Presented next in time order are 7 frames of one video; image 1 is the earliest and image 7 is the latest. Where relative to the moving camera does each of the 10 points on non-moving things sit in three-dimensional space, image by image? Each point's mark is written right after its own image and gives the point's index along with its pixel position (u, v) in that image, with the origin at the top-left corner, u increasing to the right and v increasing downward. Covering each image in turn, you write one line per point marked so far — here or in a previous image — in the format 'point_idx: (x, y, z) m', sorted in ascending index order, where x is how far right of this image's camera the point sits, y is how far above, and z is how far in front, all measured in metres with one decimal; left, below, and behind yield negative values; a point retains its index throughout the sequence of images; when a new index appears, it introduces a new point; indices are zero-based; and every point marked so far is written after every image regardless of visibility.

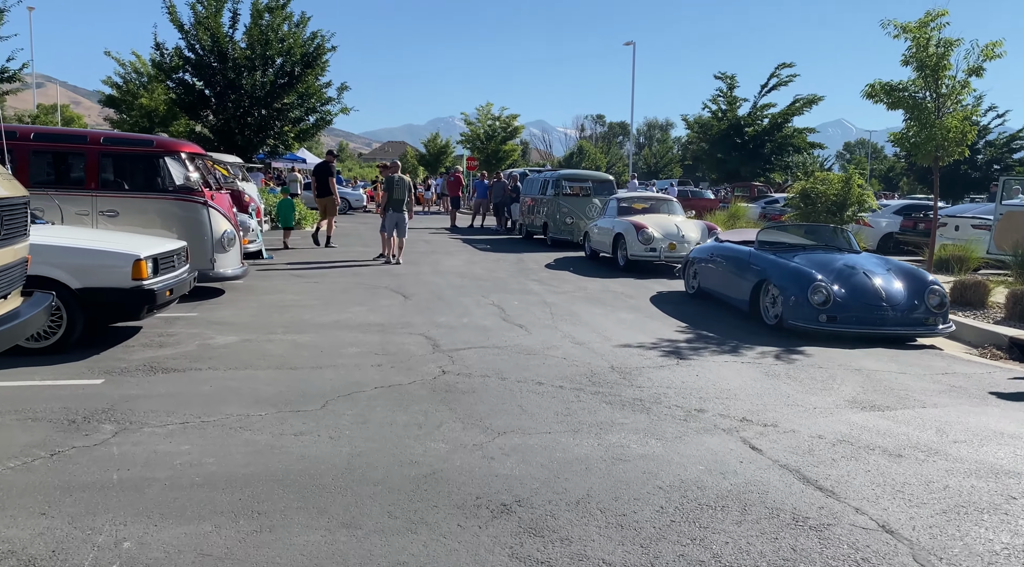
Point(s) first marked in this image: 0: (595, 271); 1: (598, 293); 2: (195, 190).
0: (+1.5, +0.2, +13.4) m
1: (+1.3, -0.2, +10.5) m
2: (-3.9, +1.1, +8.8) m
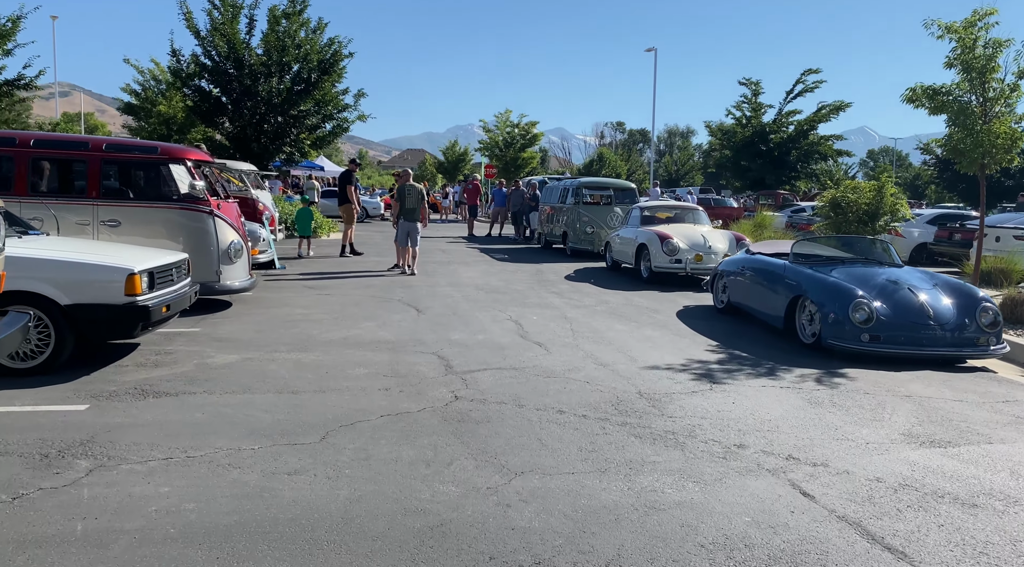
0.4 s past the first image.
0: (+1.9, 0.0, +12.9) m
1: (+1.5, -0.3, +10.1) m
2: (-3.6, +1.0, +8.4) m
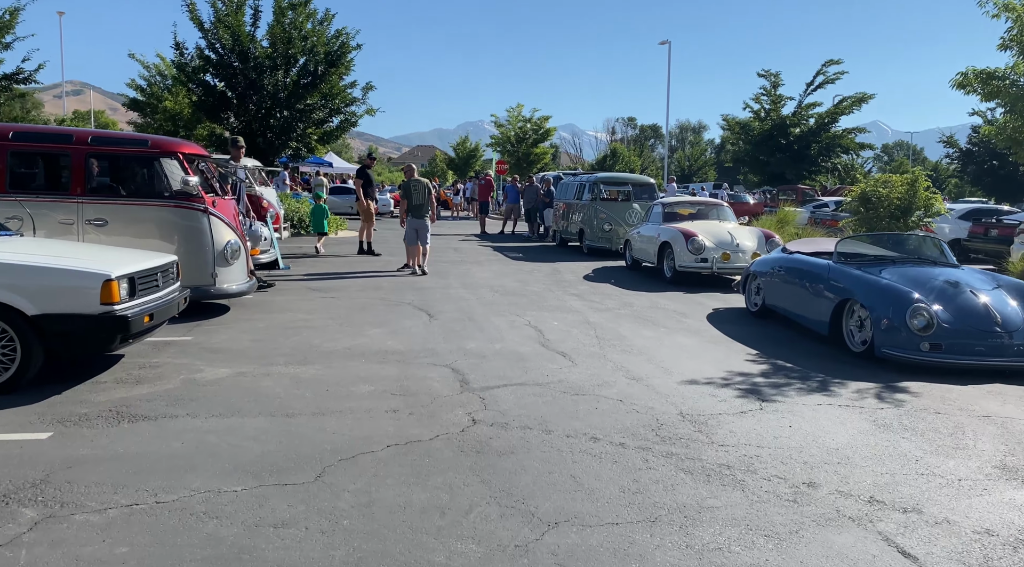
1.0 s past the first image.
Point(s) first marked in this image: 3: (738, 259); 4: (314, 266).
0: (+2.1, 0.0, +12.2) m
1: (+1.8, -0.4, +9.4) m
2: (-3.4, +1.0, +7.8) m
3: (+3.7, +0.4, +11.8) m
4: (-3.7, +0.3, +13.4) m
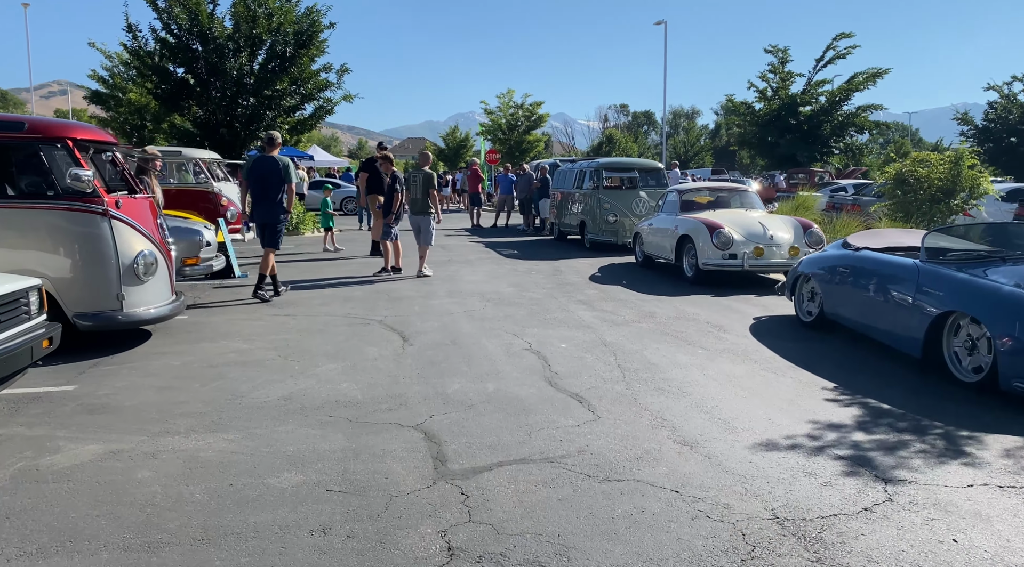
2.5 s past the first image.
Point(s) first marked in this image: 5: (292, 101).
0: (+2.1, 0.0, +10.5) m
1: (+1.7, -0.4, +7.6) m
2: (-3.5, +0.7, +6.0) m
3: (+3.6, +0.4, +10.1) m
4: (-3.8, +0.2, +11.6) m
5: (-5.7, +4.7, +18.6) m
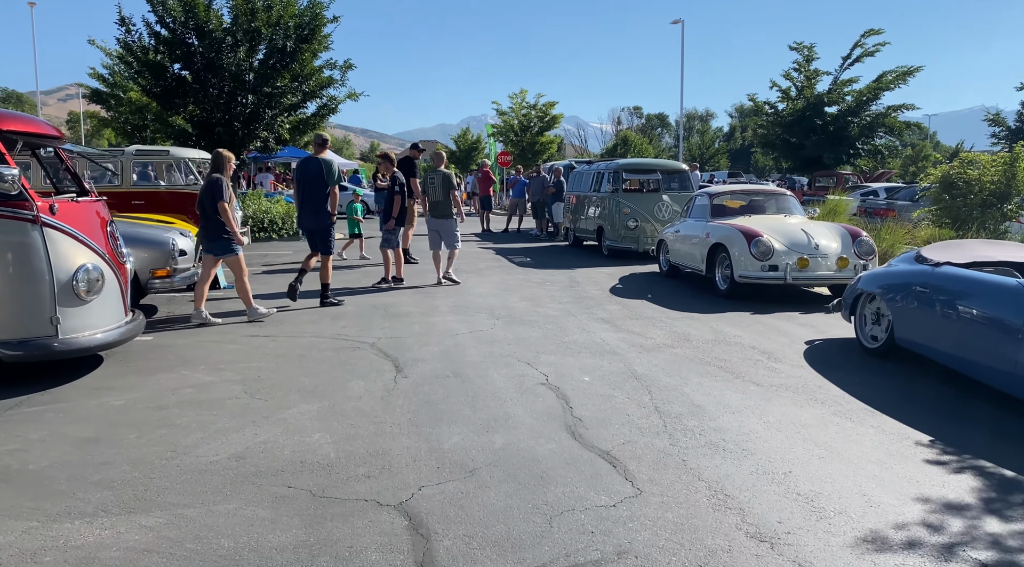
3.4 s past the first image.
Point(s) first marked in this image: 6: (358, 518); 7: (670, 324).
0: (+2.2, -0.2, +9.4) m
1: (+1.8, -0.6, +6.5) m
2: (-3.4, +0.6, +5.0) m
3: (+3.8, +0.2, +9.0) m
4: (-3.6, 0.0, +10.6) m
5: (-5.4, +4.5, +17.6) m
6: (-0.7, -1.0, +3.1) m
7: (+1.7, -0.4, +7.6) m
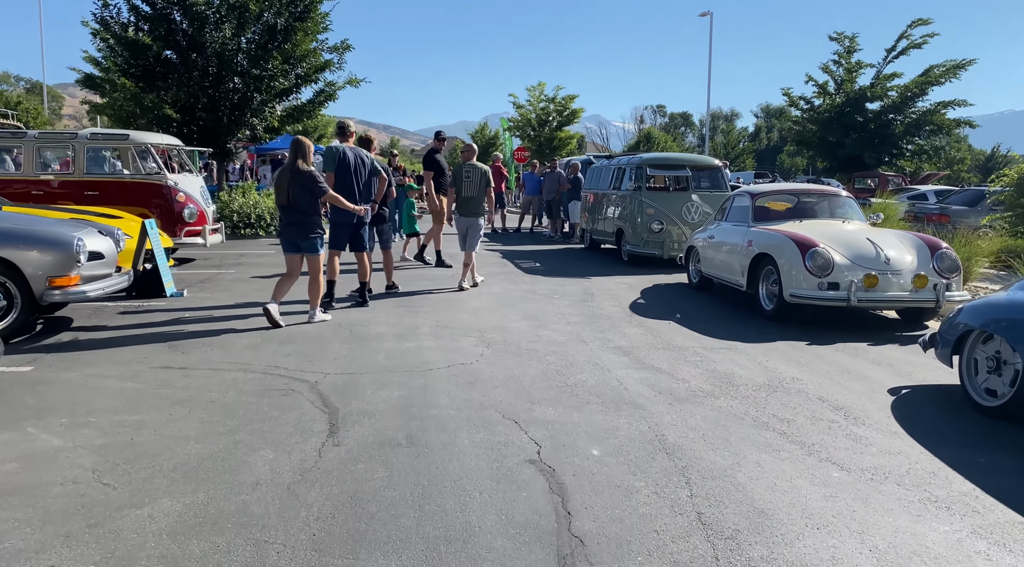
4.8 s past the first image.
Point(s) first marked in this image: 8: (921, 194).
0: (+2.2, -0.4, +7.7) m
1: (+1.7, -0.8, +4.8) m
2: (-3.5, +0.5, +3.4) m
3: (+3.8, 0.0, +7.2) m
4: (-3.6, -0.1, +9.1) m
5: (-5.1, +4.5, +16.1) m
6: (-0.9, -1.2, +1.5) m
7: (+1.6, -0.6, +6.0) m
8: (+11.1, +2.5, +19.5) m
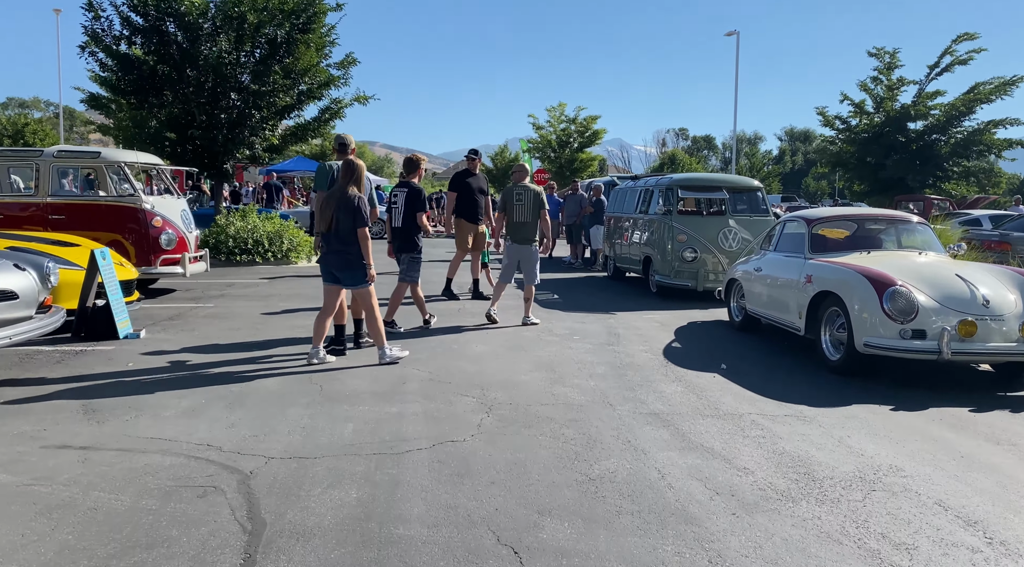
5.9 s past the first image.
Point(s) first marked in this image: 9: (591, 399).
0: (+2.3, -0.8, +6.3) m
1: (+1.7, -1.1, +3.4) m
2: (-3.5, +0.3, +2.2) m
3: (+3.9, -0.4, +5.8) m
4: (-3.4, -0.5, +7.9) m
5: (-4.7, +3.9, +15.1) m
6: (-0.9, -1.4, +0.2) m
7: (+1.7, -1.0, +4.6) m
8: (+11.6, +1.6, +18.0) m
9: (+0.6, -0.9, +5.3) m
